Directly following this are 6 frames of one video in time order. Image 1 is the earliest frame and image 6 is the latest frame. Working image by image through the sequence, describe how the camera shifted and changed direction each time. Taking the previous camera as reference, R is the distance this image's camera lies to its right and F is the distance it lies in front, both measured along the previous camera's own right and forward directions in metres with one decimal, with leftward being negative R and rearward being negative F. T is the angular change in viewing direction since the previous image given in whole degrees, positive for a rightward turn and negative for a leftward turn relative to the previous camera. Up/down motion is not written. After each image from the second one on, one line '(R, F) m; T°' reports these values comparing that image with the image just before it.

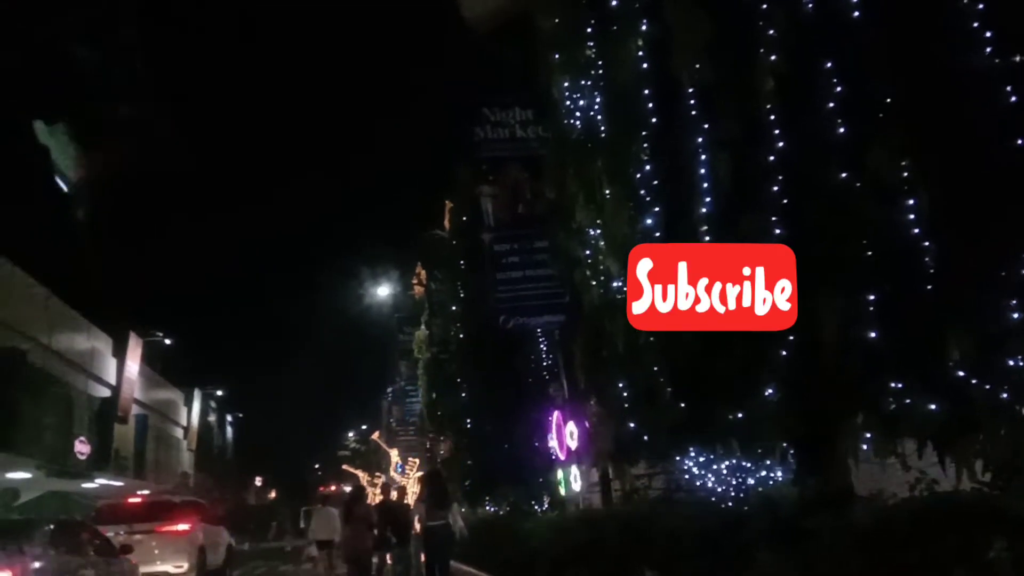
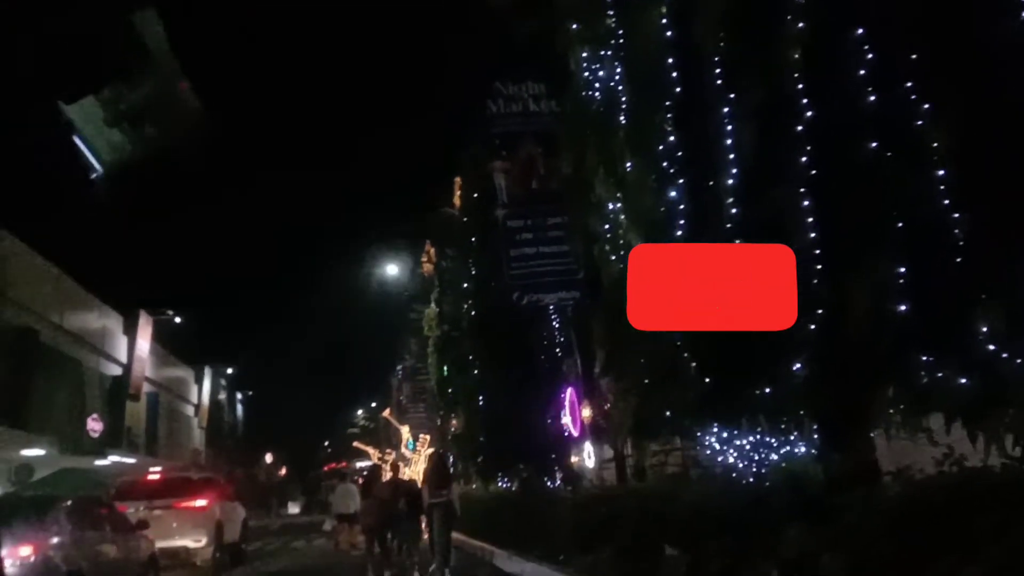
(-0.1, +0.2) m; 0°
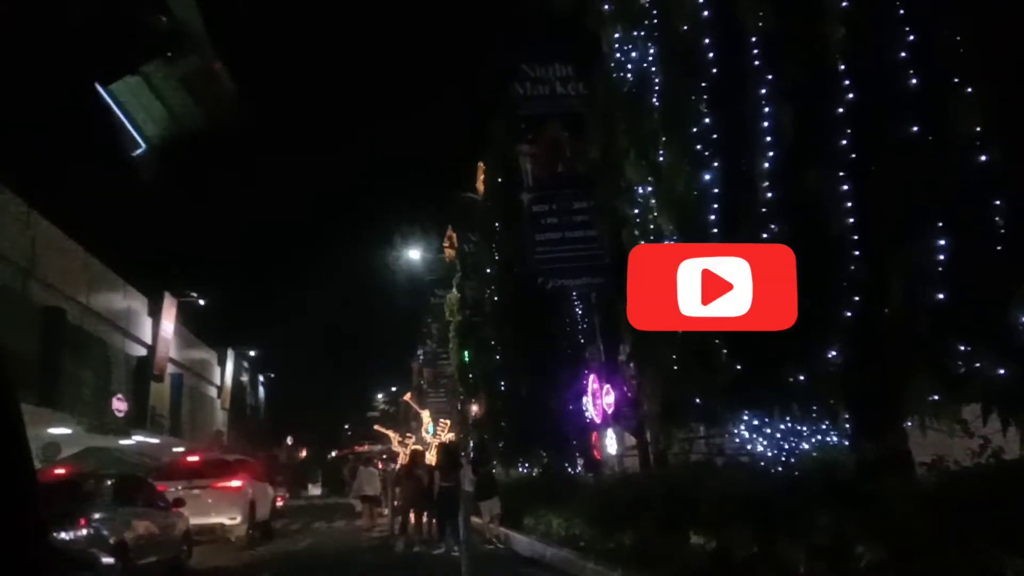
(-0.1, +0.2) m; -1°
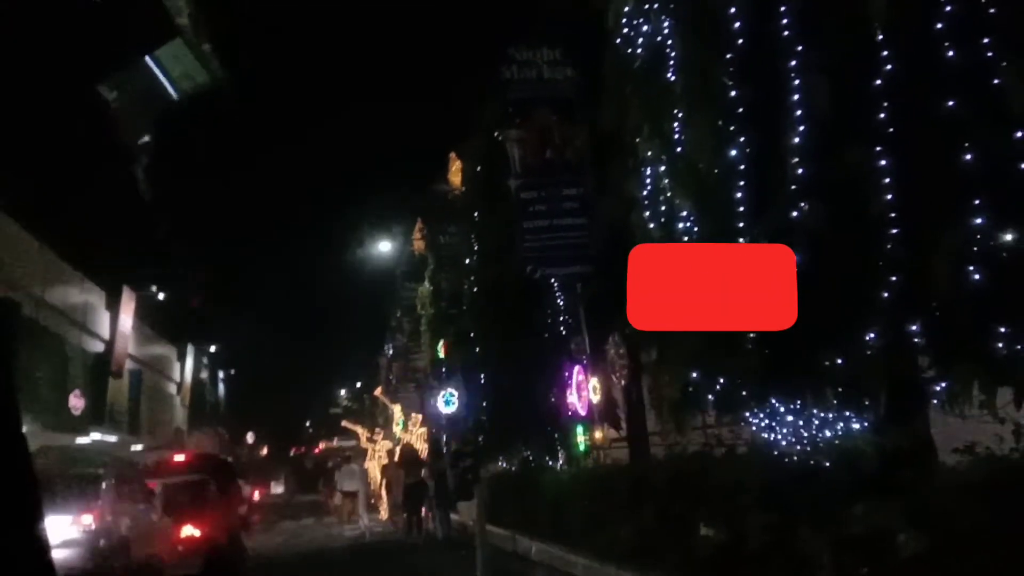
(-0.5, +0.5) m; +2°
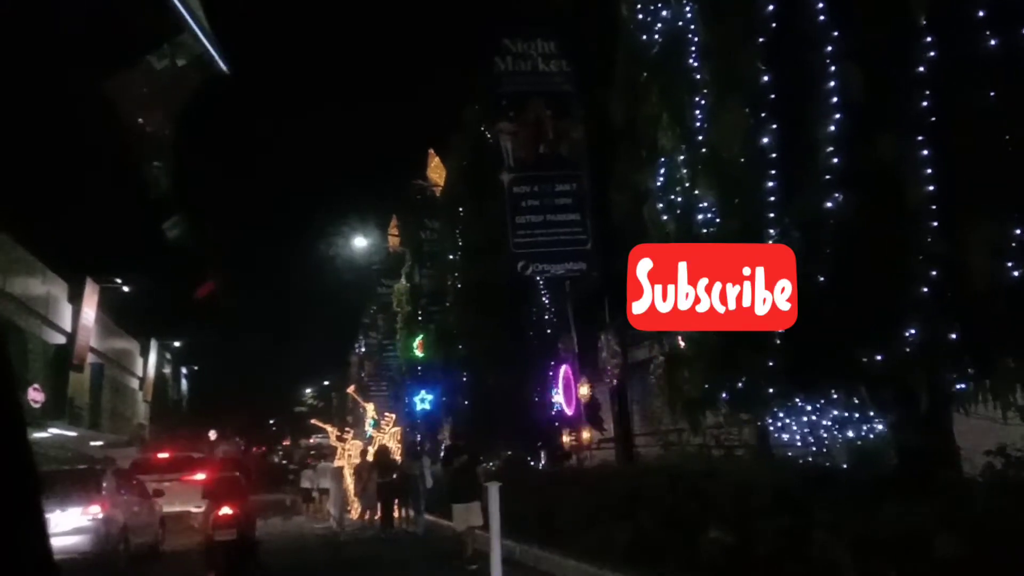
(-0.5, +0.5) m; +2°
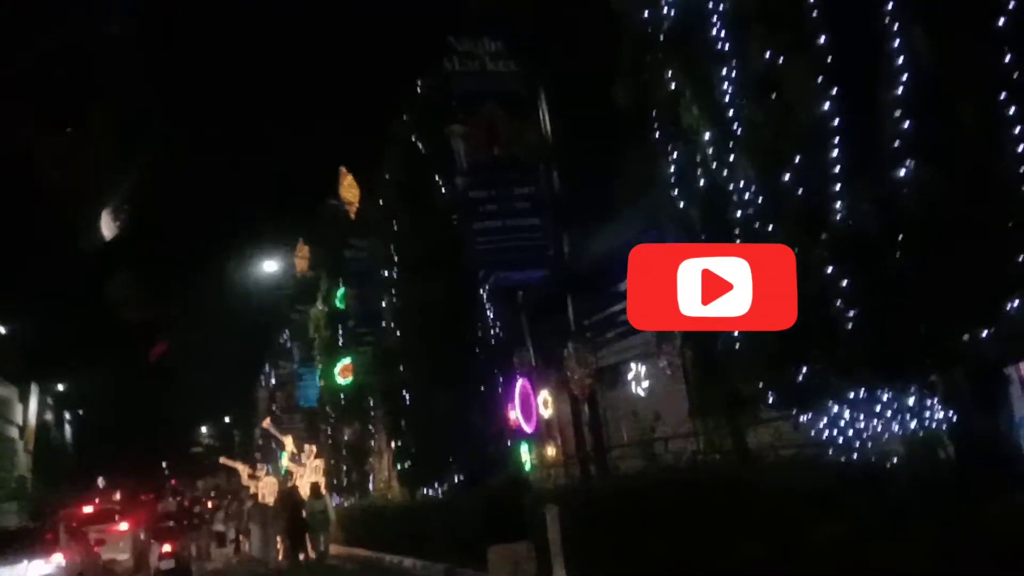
(-1.3, +1.1) m; +6°
